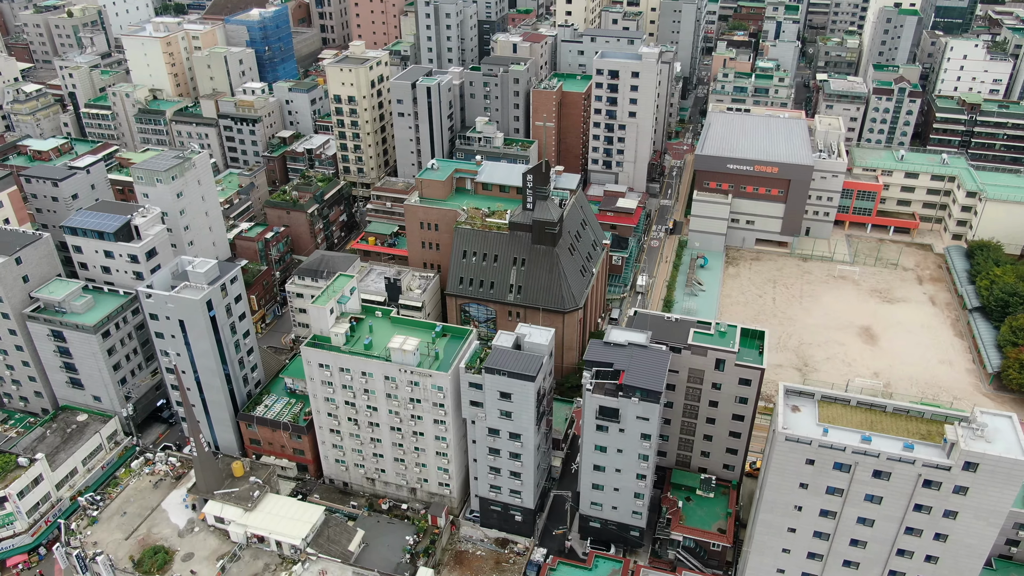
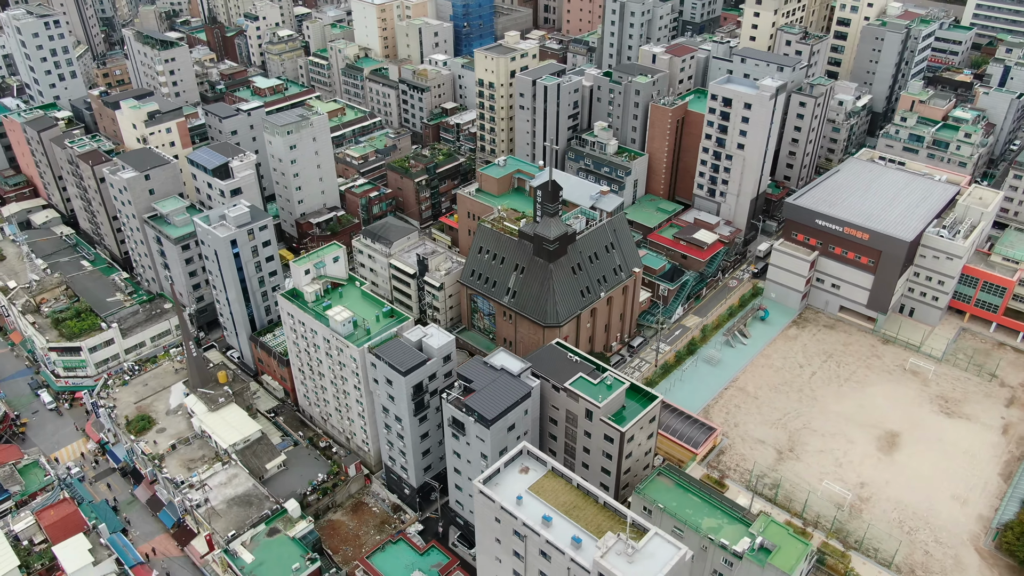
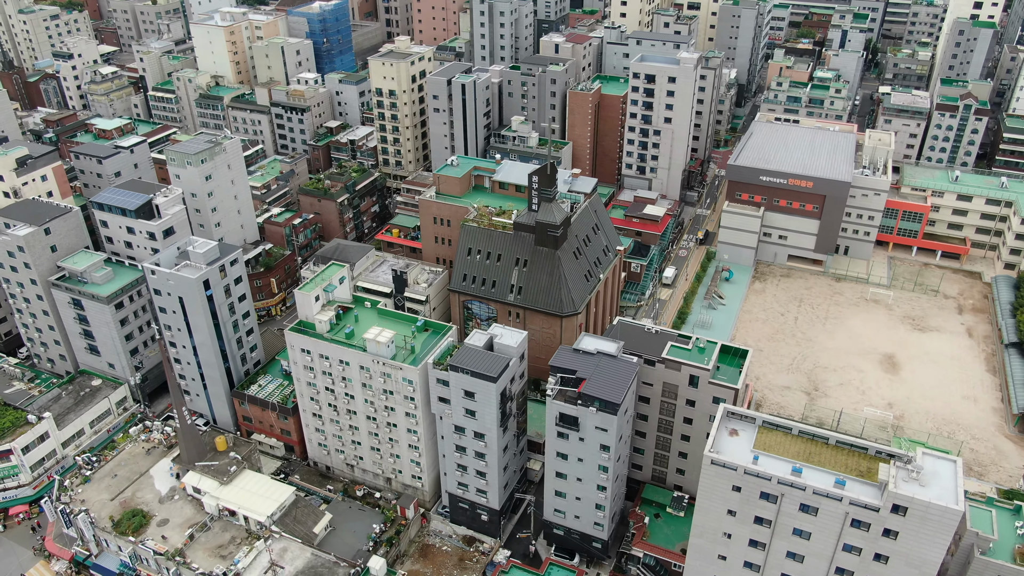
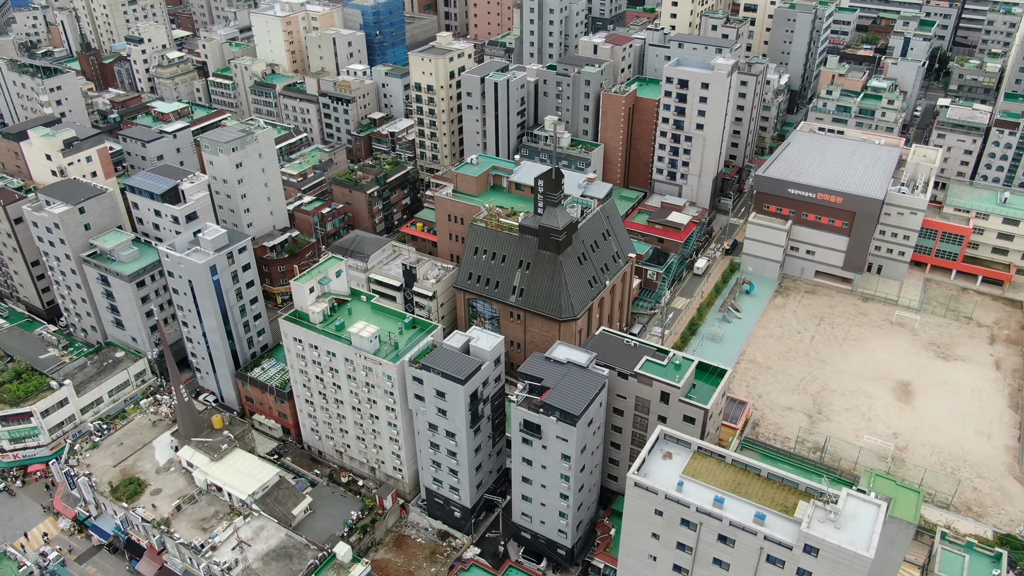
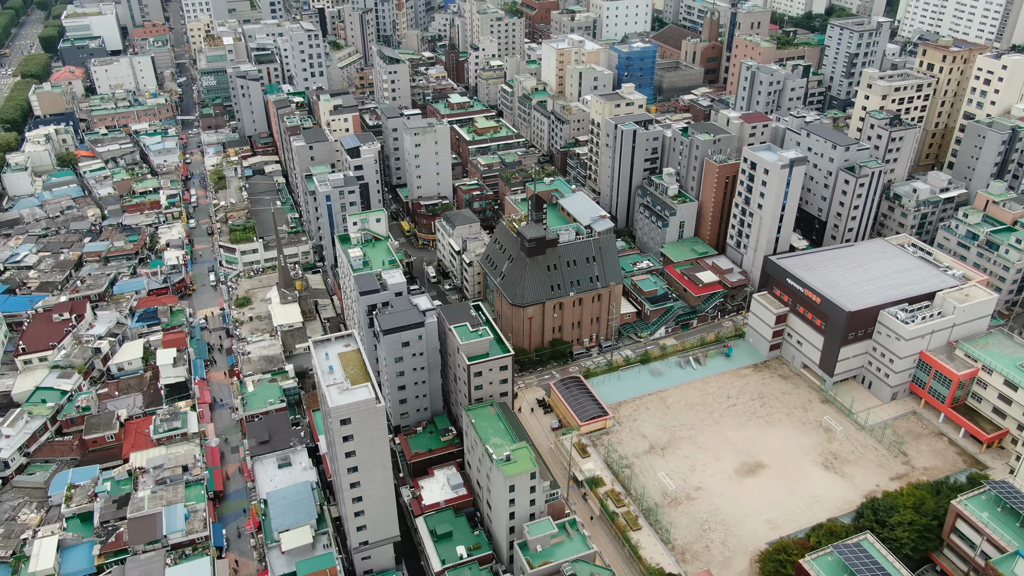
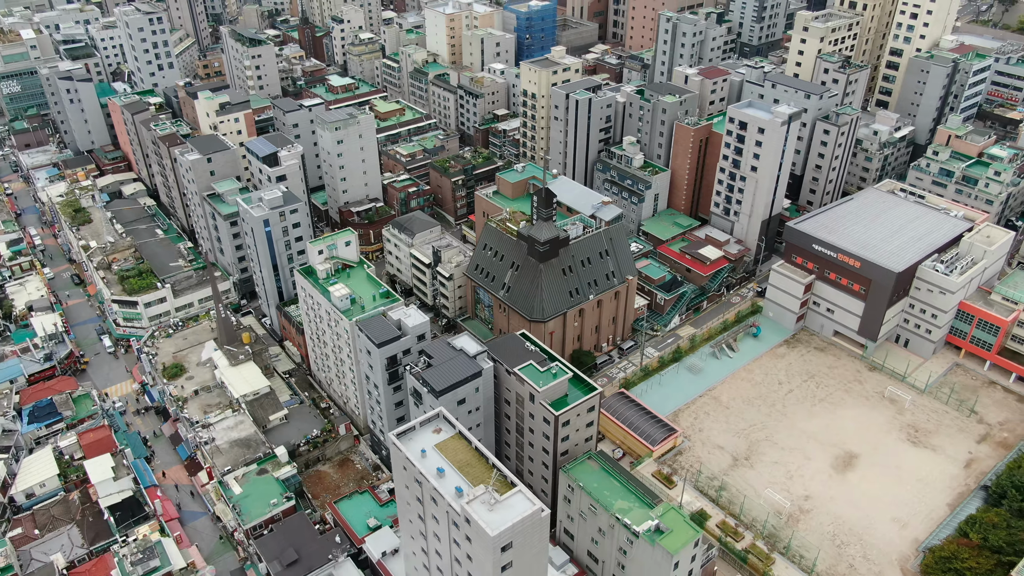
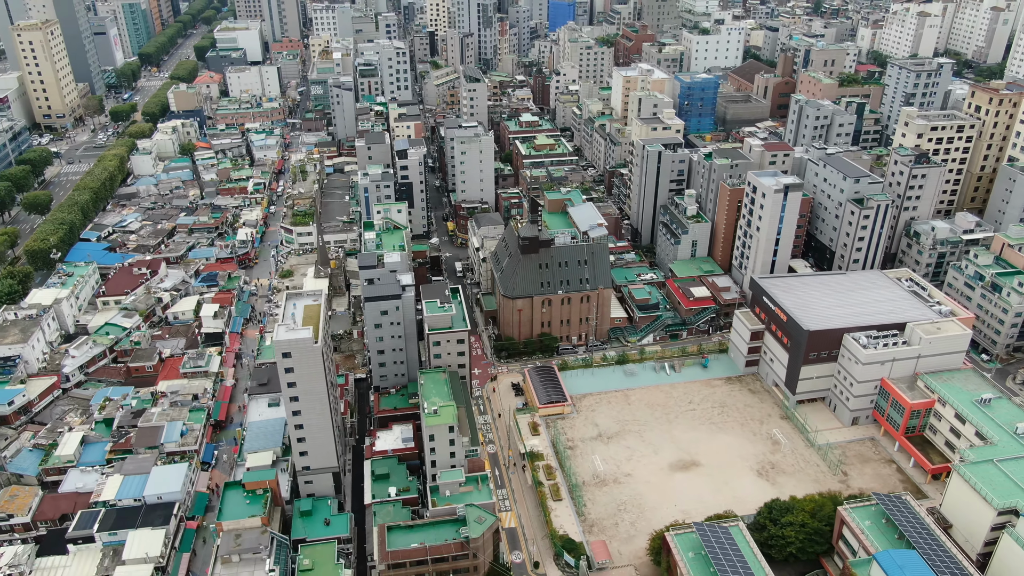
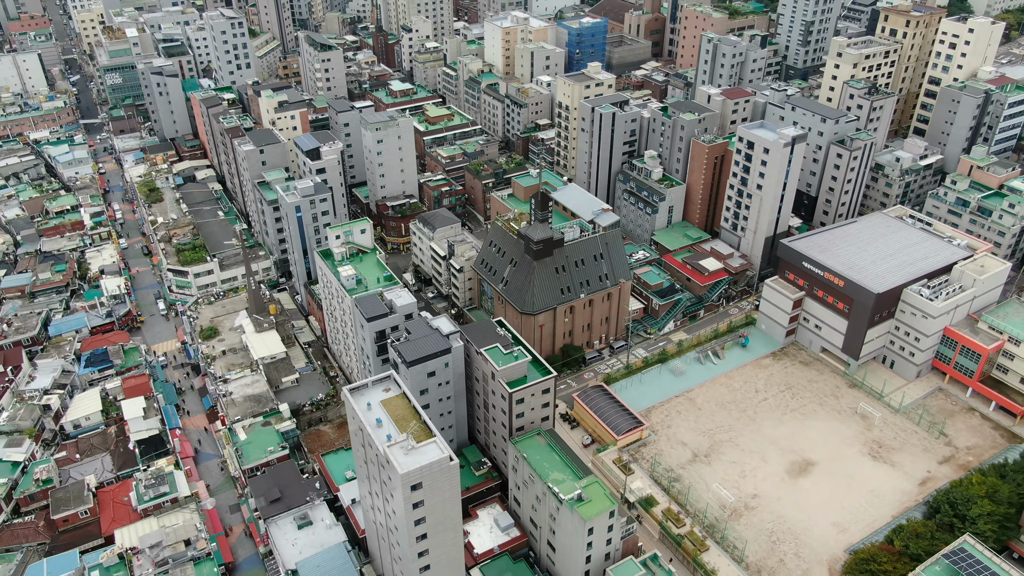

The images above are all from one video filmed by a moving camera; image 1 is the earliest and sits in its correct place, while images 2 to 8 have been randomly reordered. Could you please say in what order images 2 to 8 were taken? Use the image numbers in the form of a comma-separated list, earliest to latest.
3, 4, 2, 6, 8, 5, 7
